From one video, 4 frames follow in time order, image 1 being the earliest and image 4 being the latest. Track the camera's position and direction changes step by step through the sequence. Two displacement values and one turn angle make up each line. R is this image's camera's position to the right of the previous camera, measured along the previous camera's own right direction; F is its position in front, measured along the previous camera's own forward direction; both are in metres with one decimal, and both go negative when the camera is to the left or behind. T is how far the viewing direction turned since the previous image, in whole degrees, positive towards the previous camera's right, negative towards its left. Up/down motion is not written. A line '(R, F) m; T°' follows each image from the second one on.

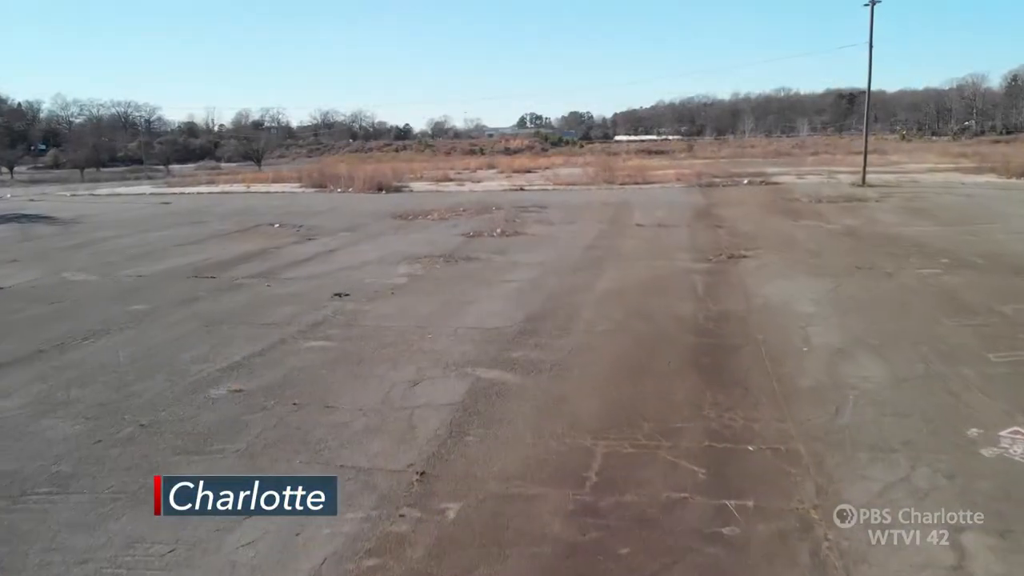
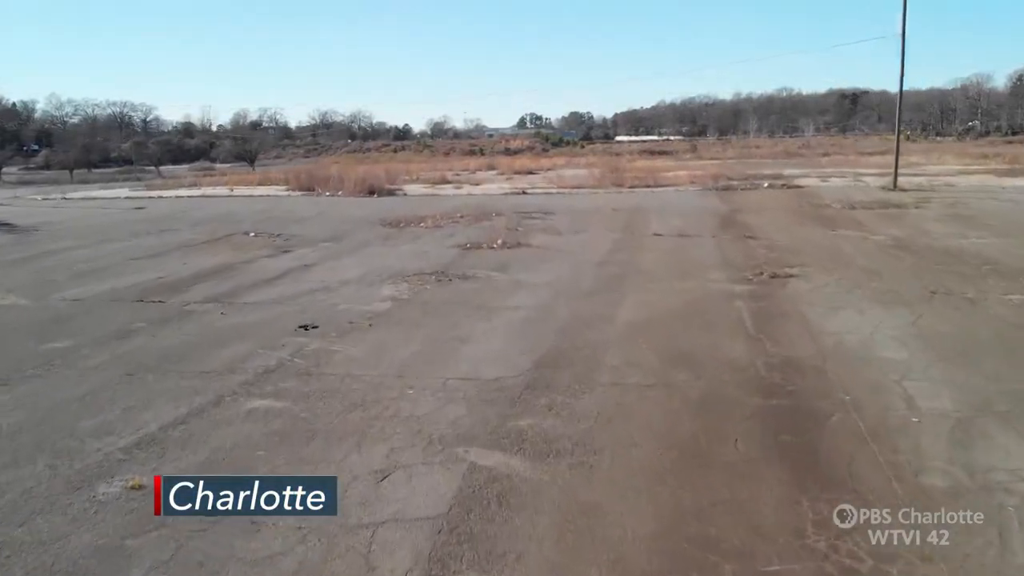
(0.0, +1.3) m; 0°
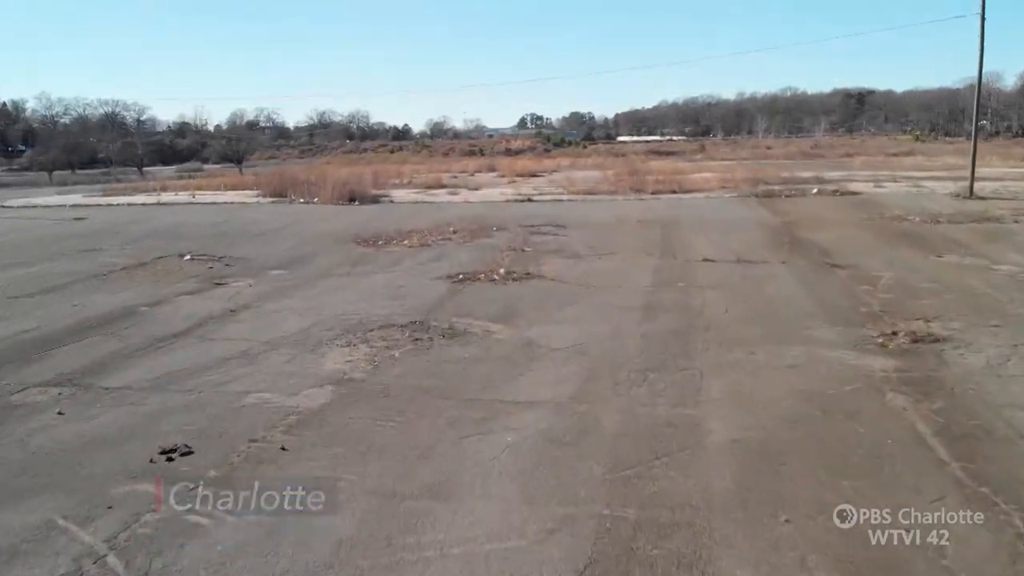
(-0.1, +2.4) m; 0°
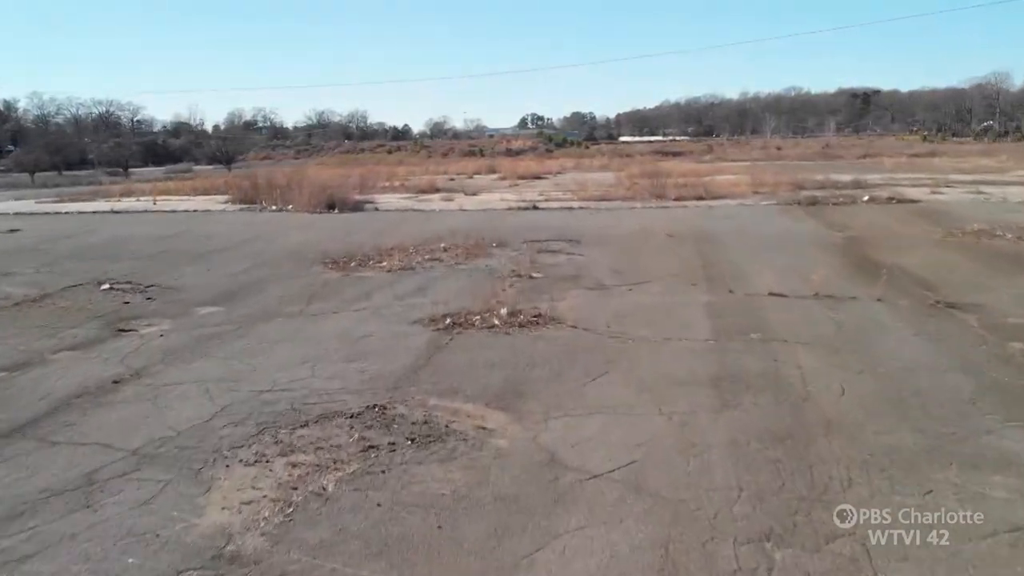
(0.0, +1.9) m; 0°
